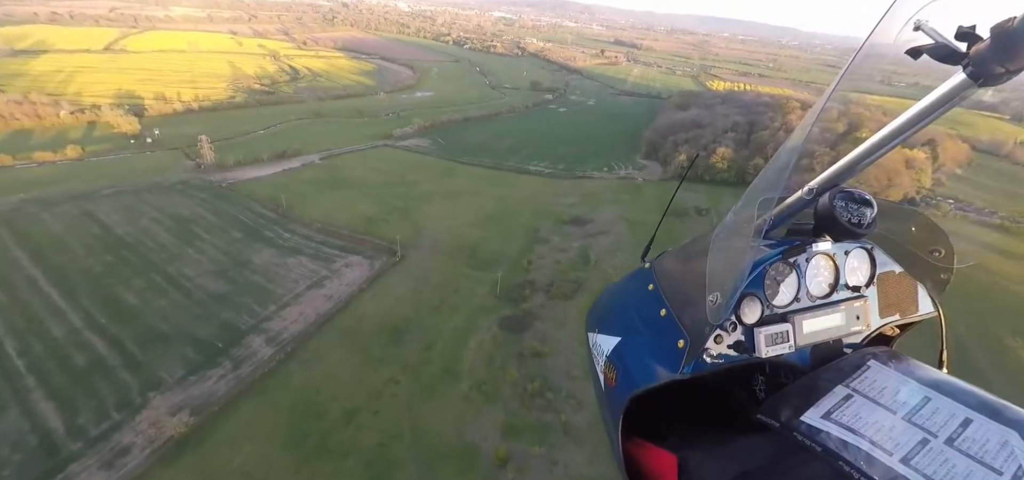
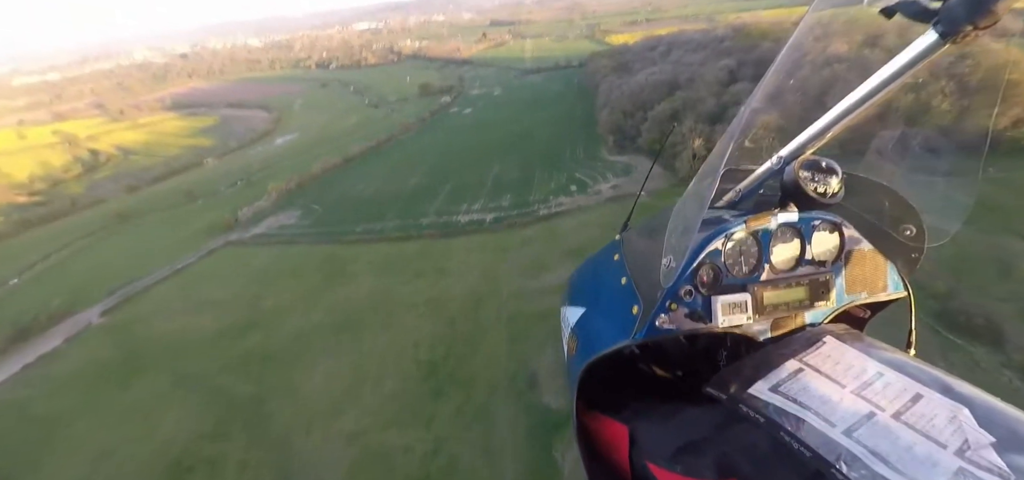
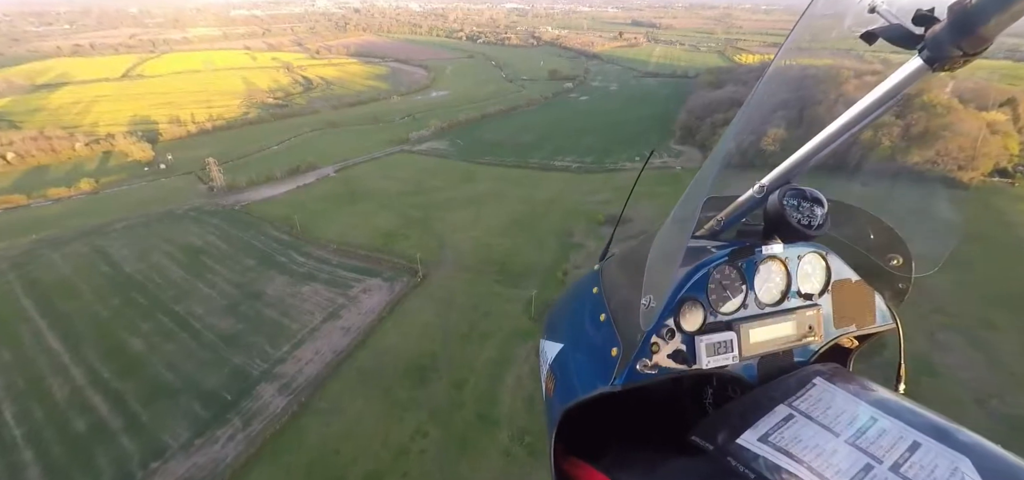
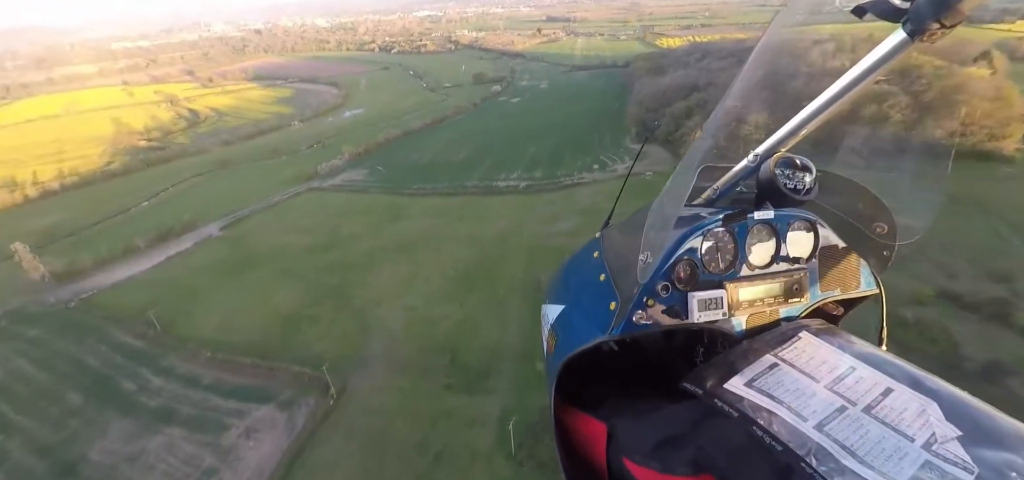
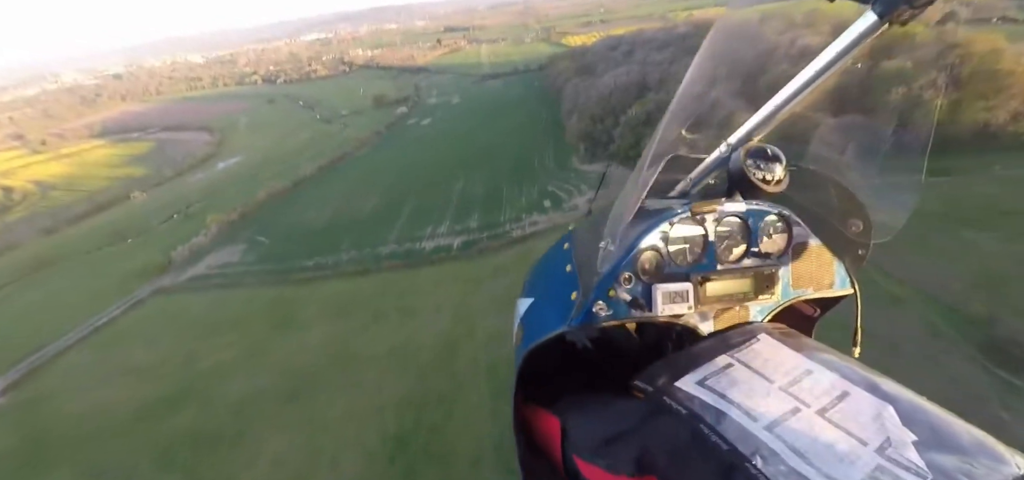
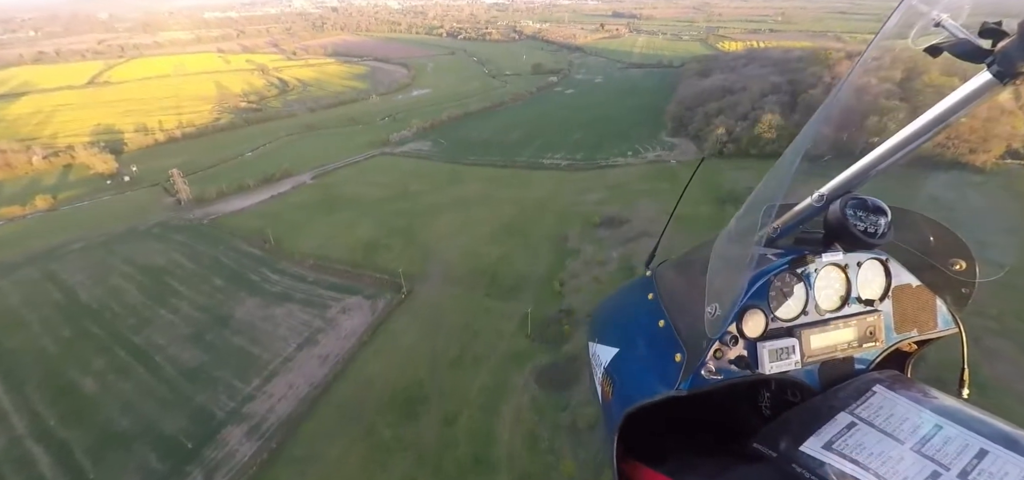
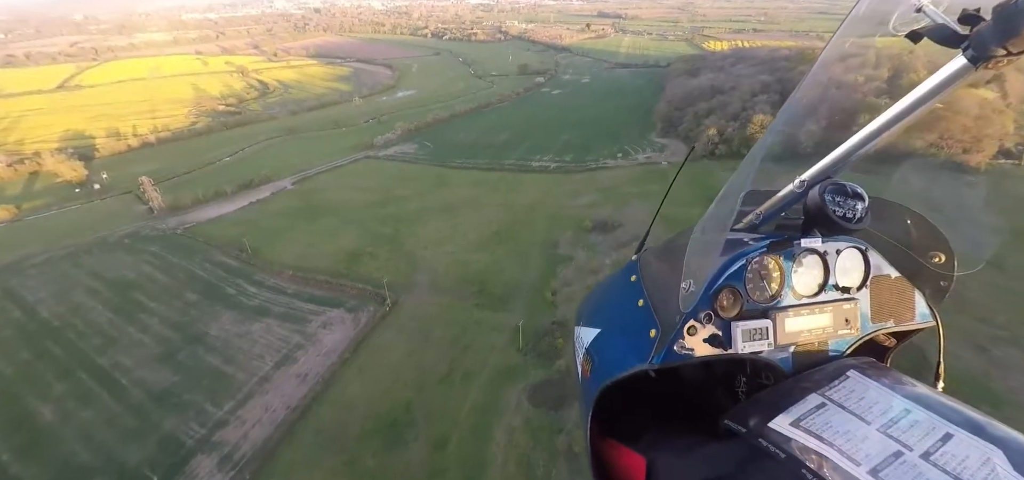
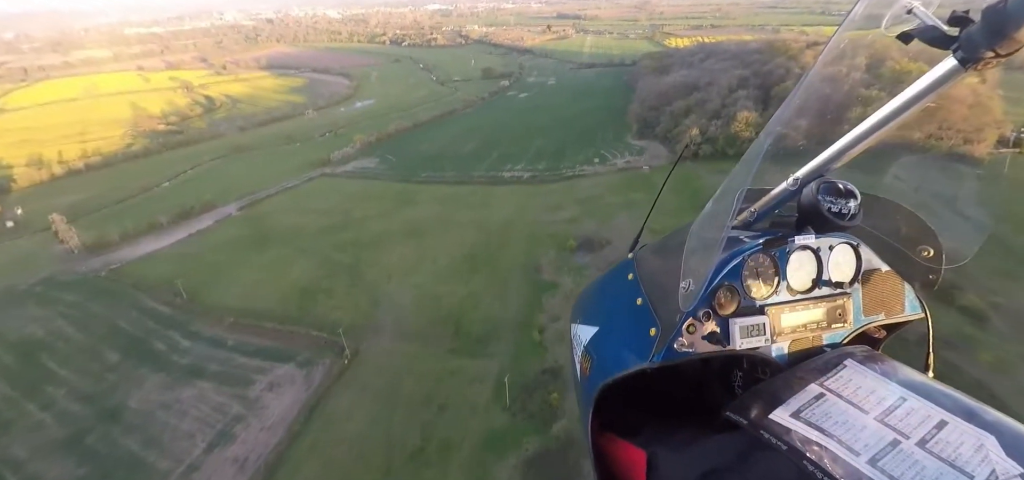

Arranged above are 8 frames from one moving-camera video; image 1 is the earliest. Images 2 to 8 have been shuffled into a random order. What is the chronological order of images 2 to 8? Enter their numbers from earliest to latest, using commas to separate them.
3, 6, 7, 8, 4, 2, 5
